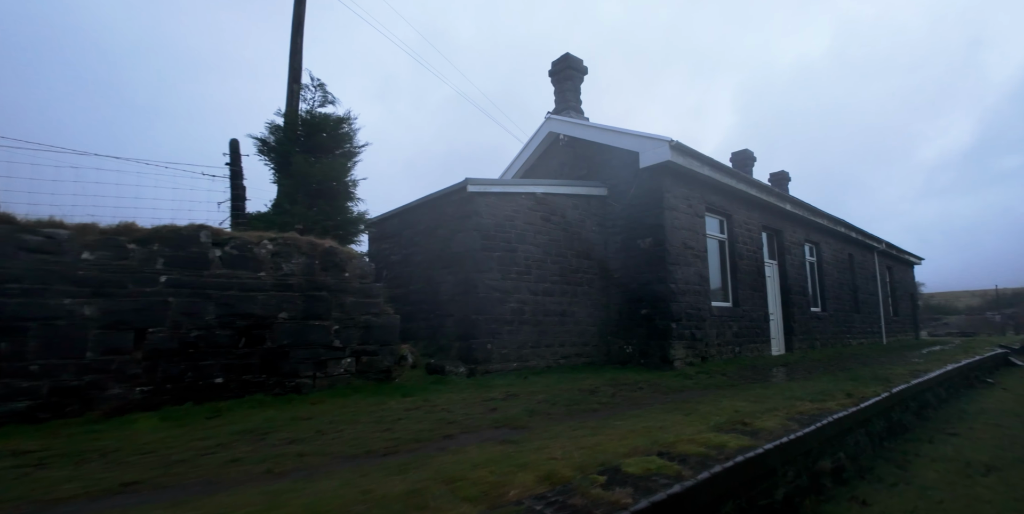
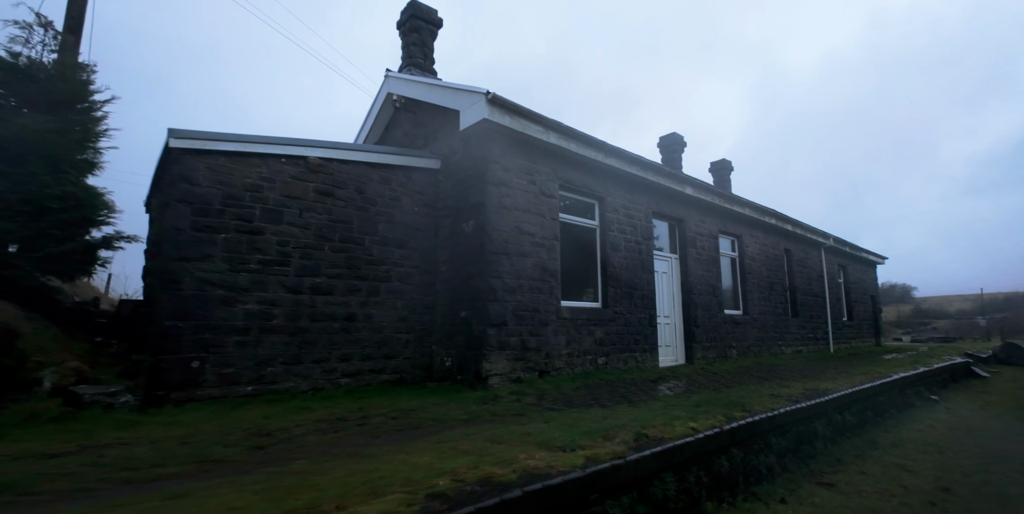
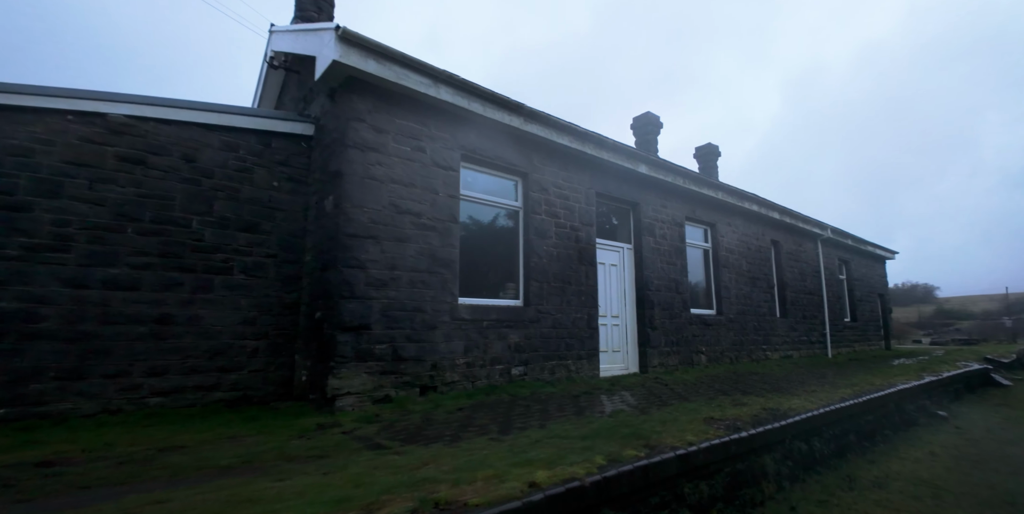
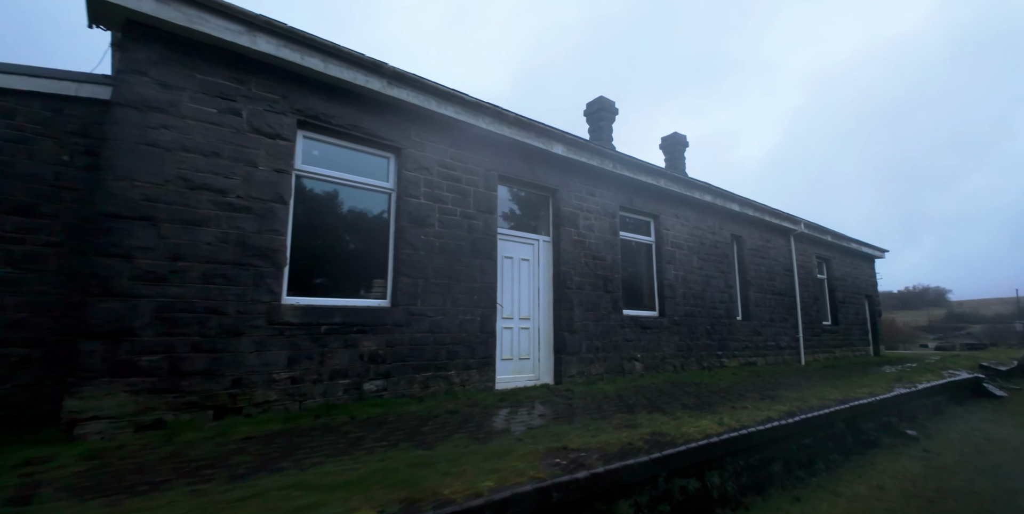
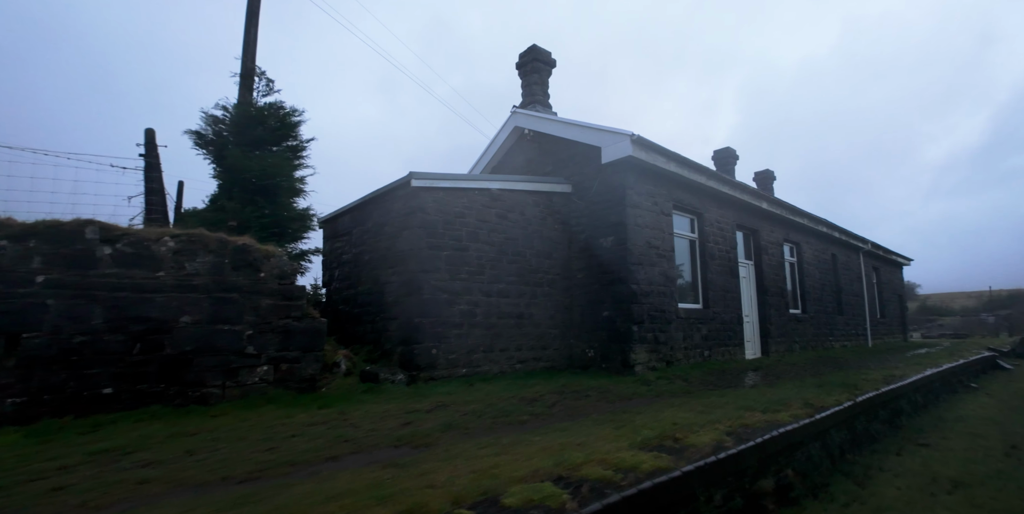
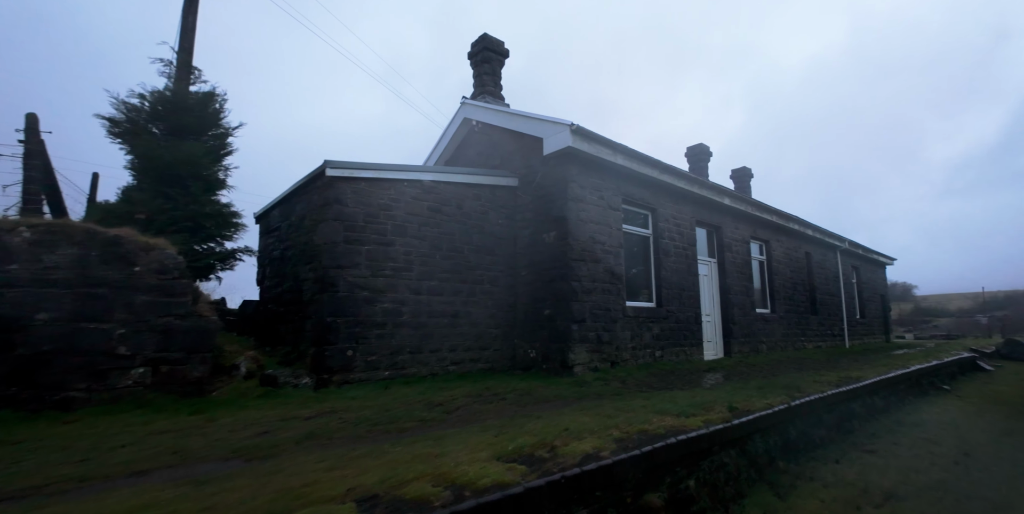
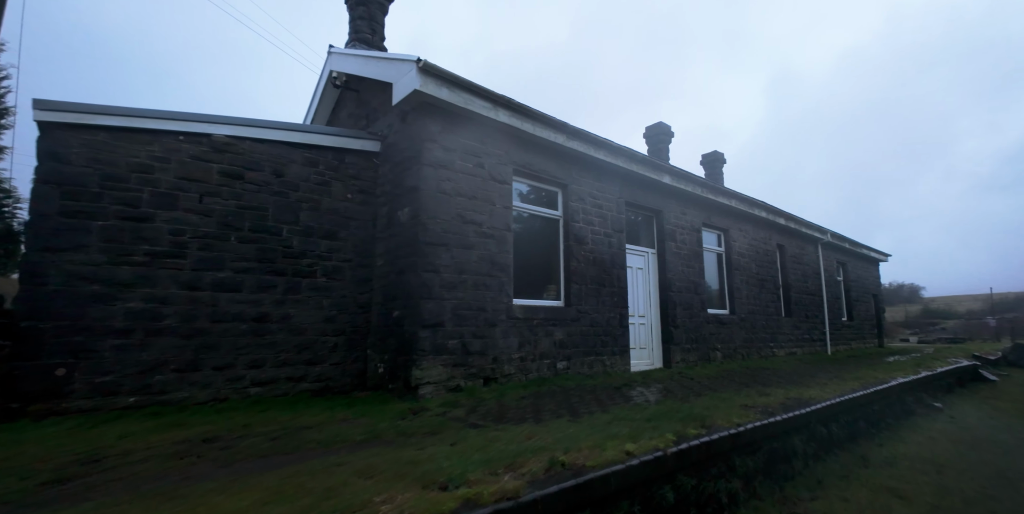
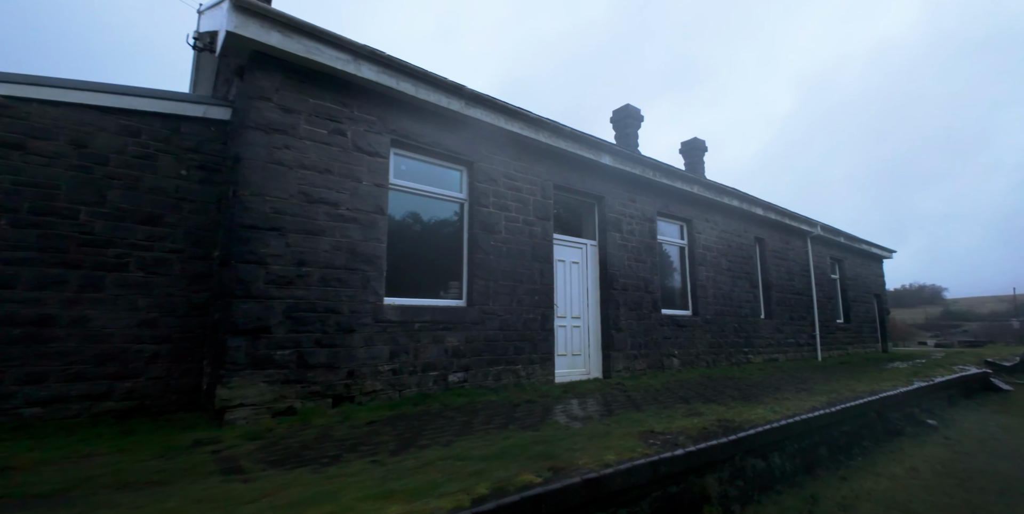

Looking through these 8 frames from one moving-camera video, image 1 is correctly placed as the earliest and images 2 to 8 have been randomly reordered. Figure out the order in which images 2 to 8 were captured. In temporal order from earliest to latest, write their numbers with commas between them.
5, 6, 2, 7, 3, 8, 4
